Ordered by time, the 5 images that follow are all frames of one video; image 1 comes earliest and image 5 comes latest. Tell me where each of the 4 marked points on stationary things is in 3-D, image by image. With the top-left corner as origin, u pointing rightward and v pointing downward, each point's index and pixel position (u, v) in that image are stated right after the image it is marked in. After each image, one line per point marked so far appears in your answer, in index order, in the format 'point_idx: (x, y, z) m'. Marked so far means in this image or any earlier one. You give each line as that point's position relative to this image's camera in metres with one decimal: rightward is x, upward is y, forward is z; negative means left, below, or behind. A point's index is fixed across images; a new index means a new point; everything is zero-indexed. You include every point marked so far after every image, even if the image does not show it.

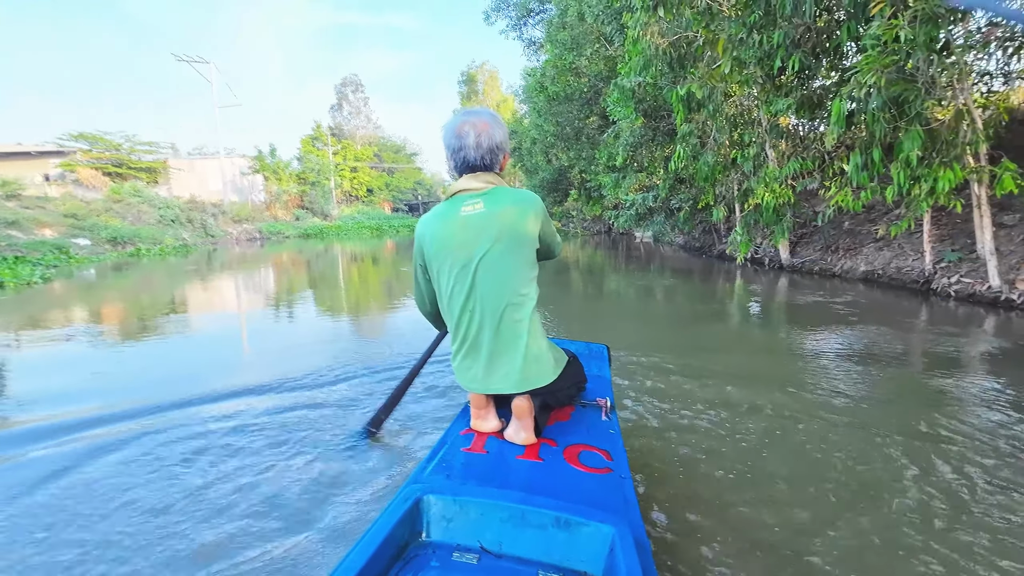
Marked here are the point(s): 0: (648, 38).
0: (+1.4, +2.5, +4.9) m
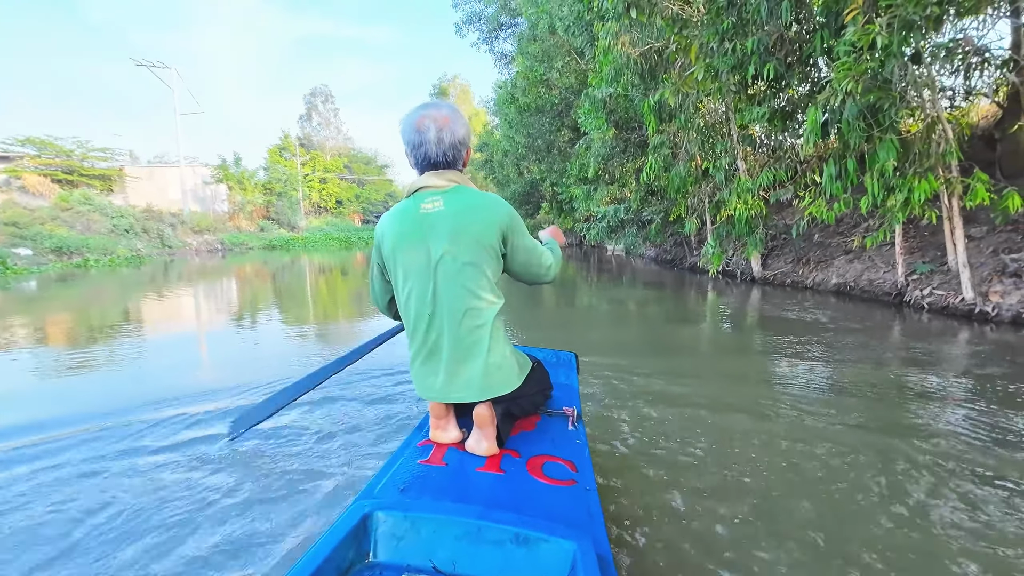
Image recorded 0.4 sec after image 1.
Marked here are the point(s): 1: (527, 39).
0: (+1.1, +2.4, +4.8) m
1: (+0.4, +5.8, +11.3) m
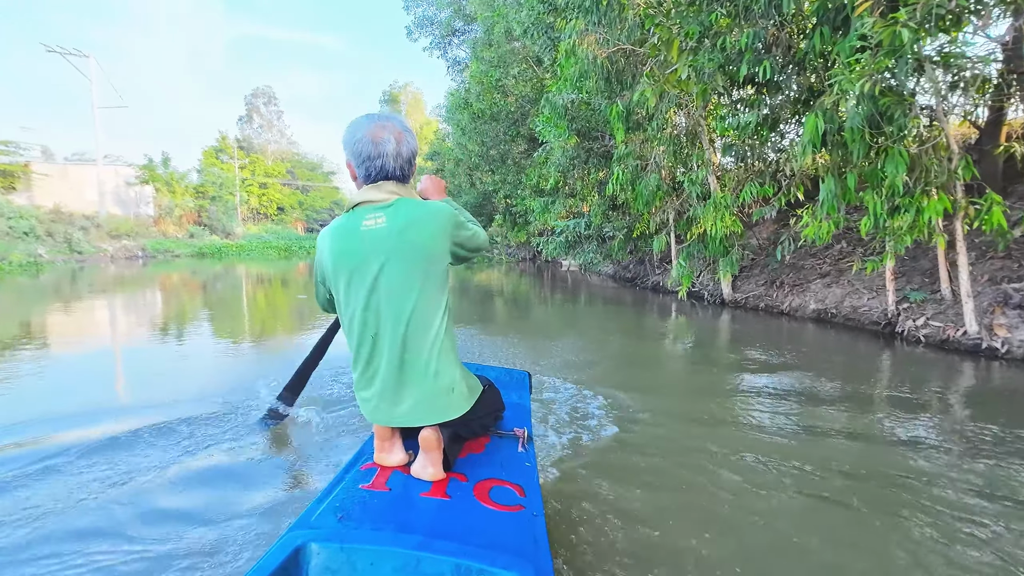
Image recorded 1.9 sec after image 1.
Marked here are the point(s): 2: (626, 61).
0: (+0.7, +2.2, +4.5) m
1: (-0.7, +5.4, +10.9) m
2: (+1.1, +2.2, +4.6) m
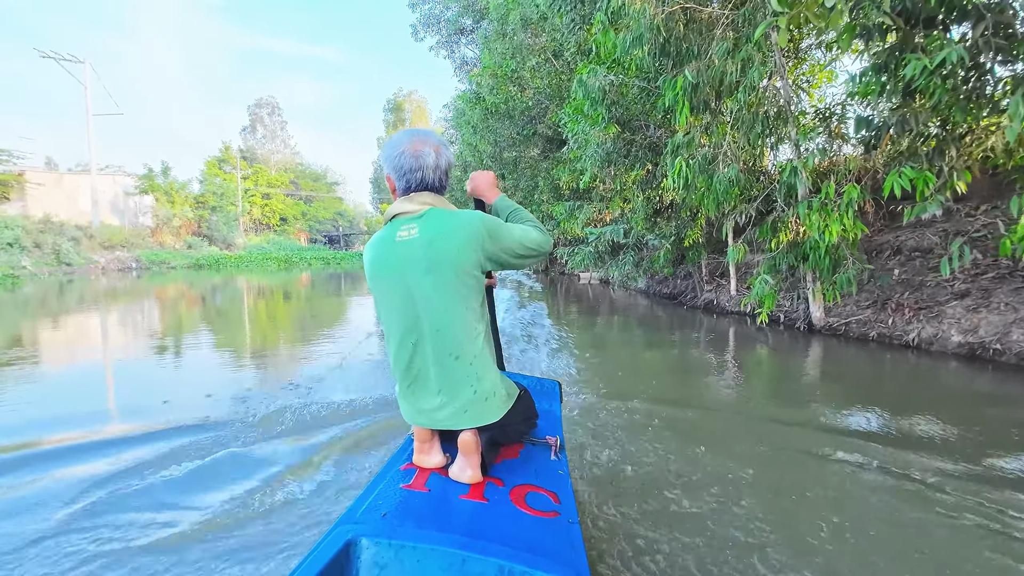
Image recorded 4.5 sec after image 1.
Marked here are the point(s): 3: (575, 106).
0: (+0.9, +2.0, +3.6) m
1: (-0.4, +5.1, +10.1) m
2: (+1.3, +2.0, +3.7) m
3: (+0.8, +2.3, +6.2) m
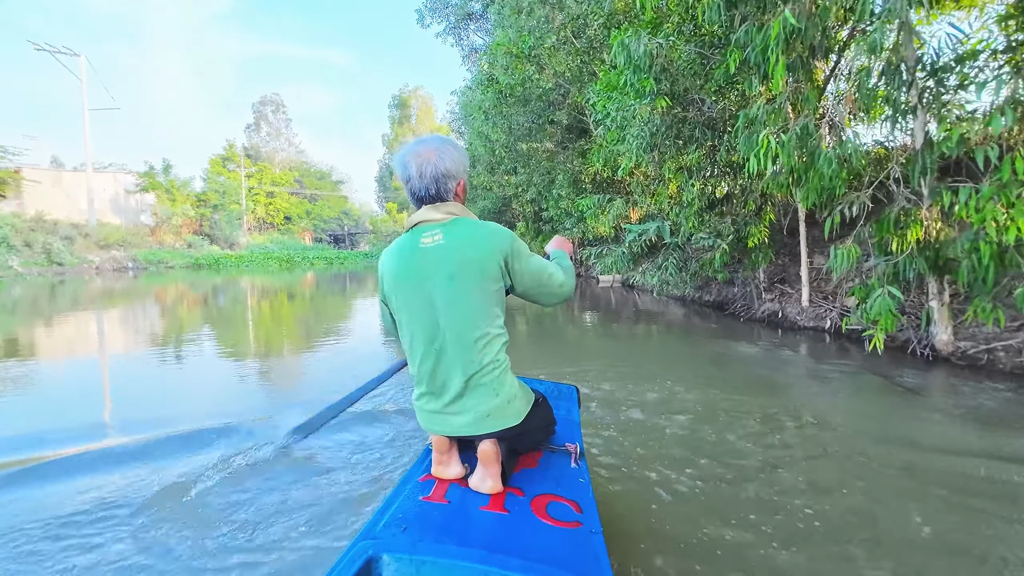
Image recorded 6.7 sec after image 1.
0: (+1.1, +2.0, +2.8) m
1: (-0.1, +5.1, +9.3) m
2: (+1.5, +1.9, +2.9) m
3: (+1.0, +2.2, +5.4) m
